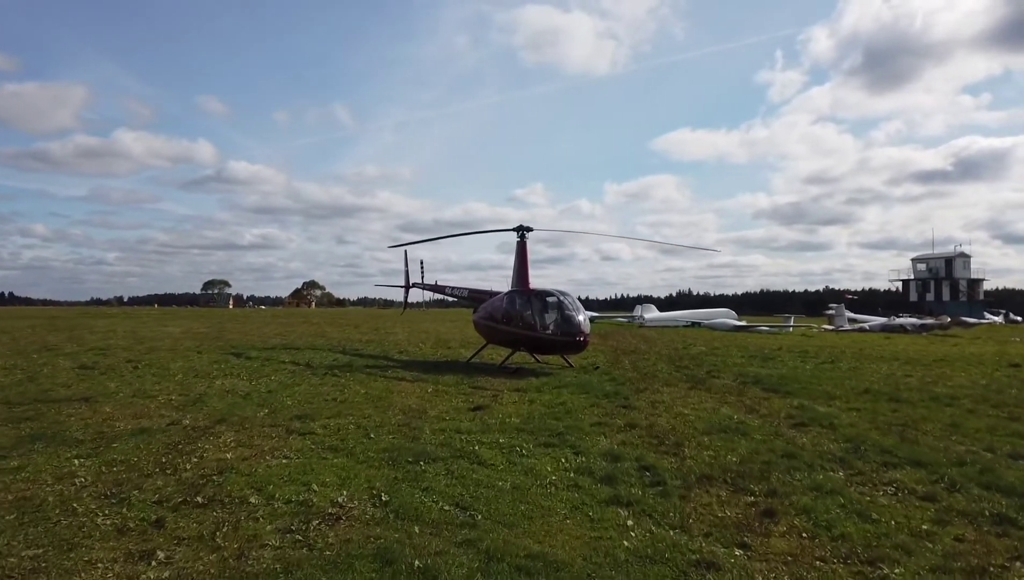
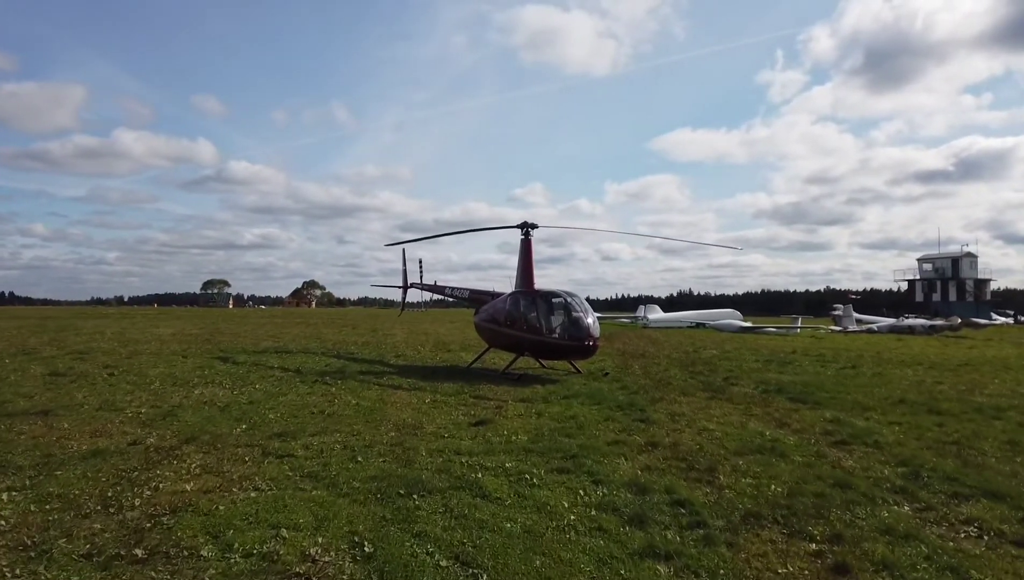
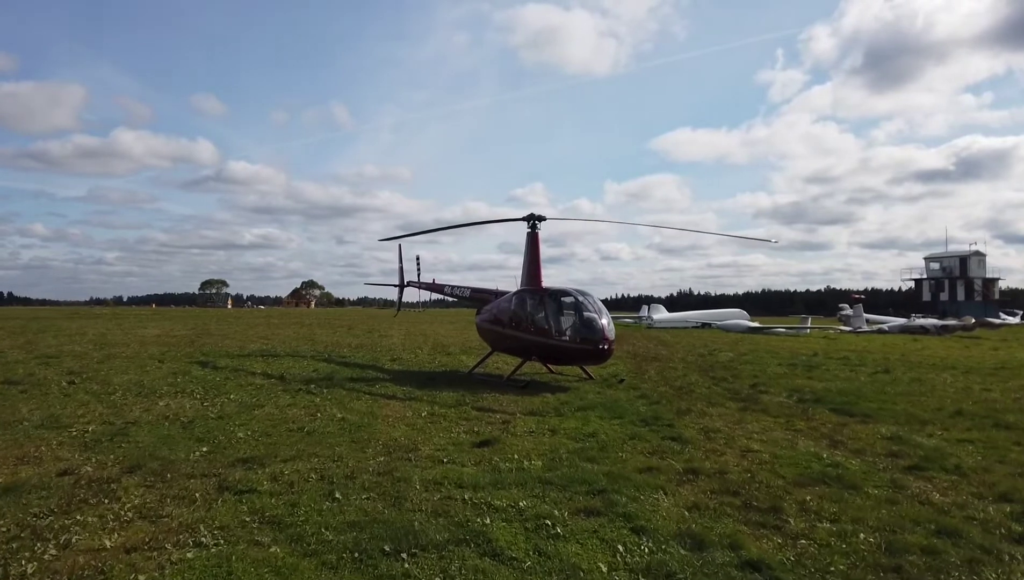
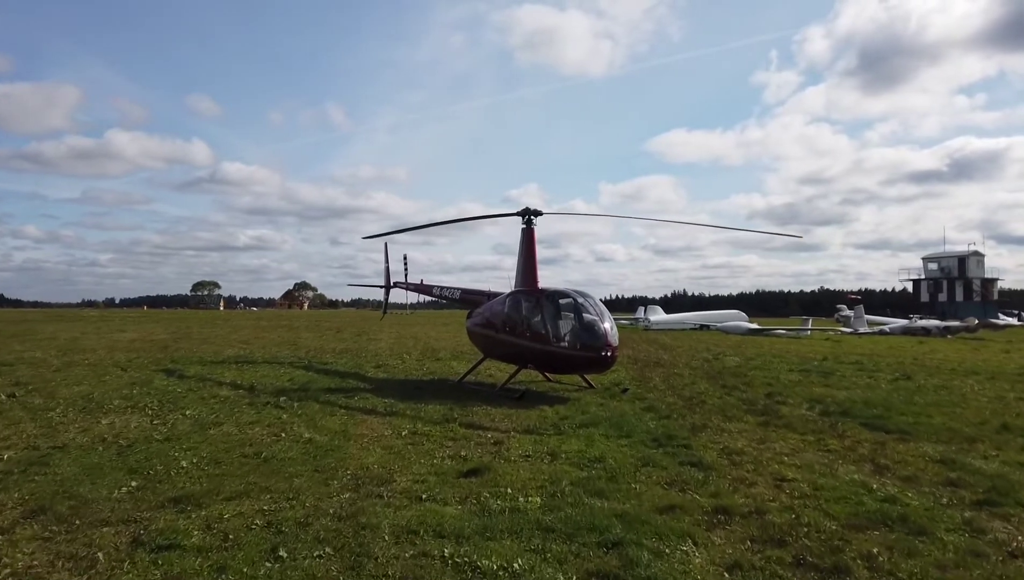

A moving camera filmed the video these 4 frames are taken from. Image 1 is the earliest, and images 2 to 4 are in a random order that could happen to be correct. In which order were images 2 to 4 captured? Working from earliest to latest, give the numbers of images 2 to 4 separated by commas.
2, 3, 4
